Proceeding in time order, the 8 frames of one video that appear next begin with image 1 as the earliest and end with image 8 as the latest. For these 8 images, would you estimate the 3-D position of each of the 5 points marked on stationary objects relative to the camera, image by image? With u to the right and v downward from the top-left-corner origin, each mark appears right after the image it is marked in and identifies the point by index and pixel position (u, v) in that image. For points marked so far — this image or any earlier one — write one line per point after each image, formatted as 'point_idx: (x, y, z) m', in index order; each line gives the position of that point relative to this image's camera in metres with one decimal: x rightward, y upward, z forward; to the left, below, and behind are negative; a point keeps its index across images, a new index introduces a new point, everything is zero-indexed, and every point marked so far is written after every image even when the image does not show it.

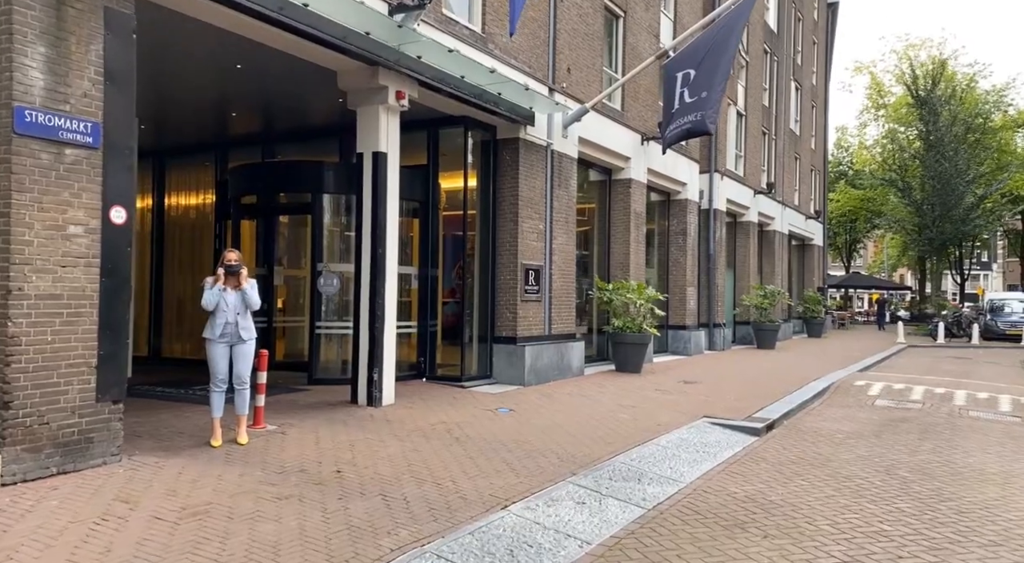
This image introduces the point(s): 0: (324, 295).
0: (-2.9, -0.2, +12.8) m
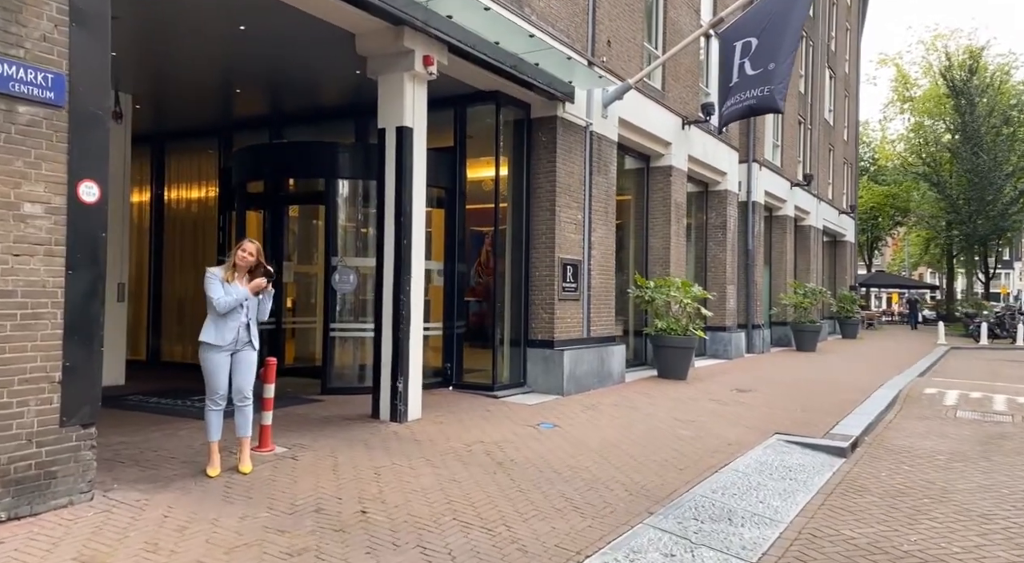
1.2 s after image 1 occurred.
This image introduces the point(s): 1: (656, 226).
0: (-2.4, -0.2, +11.4) m
1: (+2.7, +1.0, +15.6) m
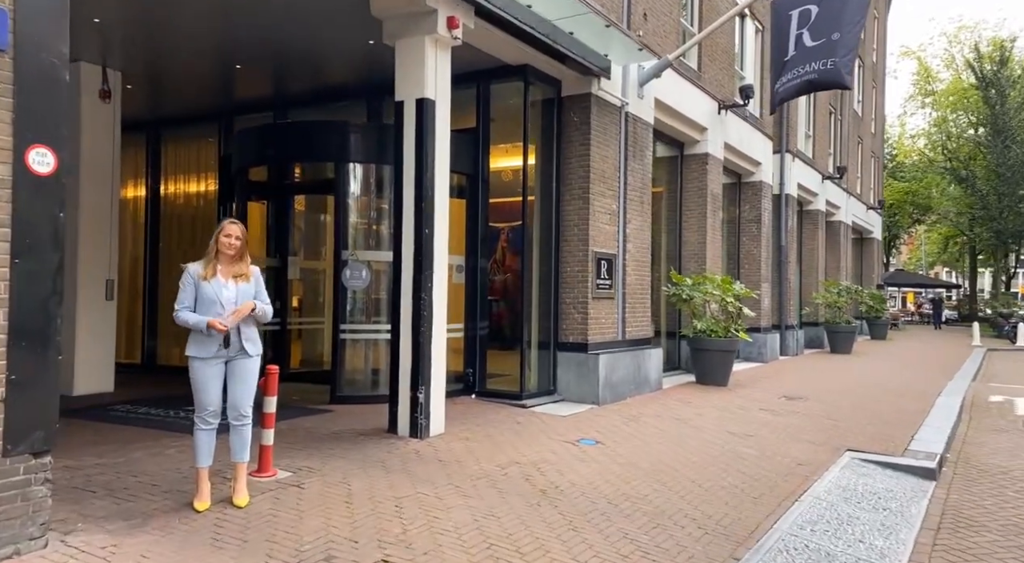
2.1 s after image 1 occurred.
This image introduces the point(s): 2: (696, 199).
0: (-2.0, -0.1, +10.3) m
1: (+3.1, +1.1, +14.5) m
2: (+3.2, +1.4, +14.4) m
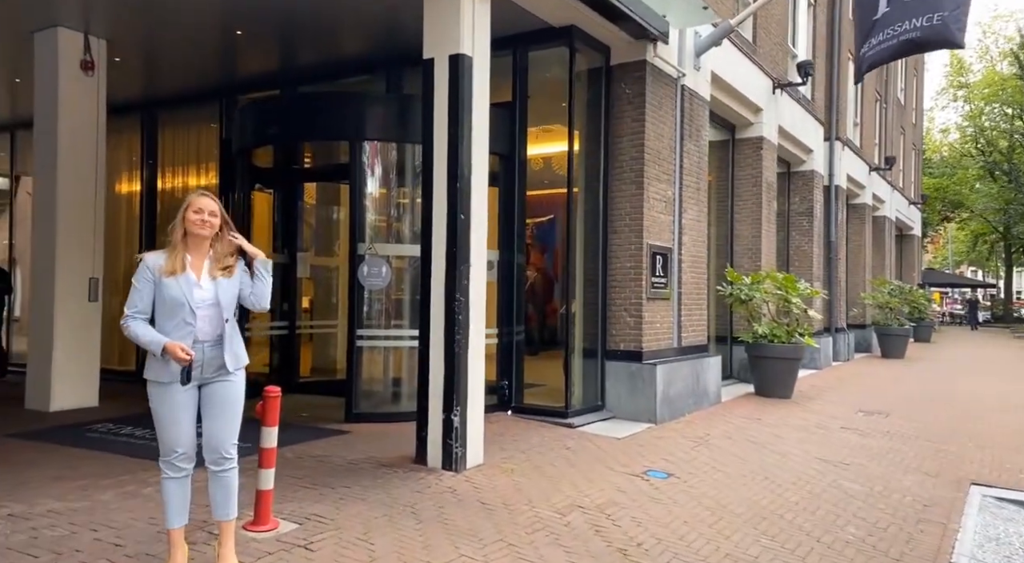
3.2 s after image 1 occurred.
0: (-1.6, -0.1, +8.9) m
1: (+3.6, +1.1, +13.0) m
2: (+3.7, +1.5, +13.0) m
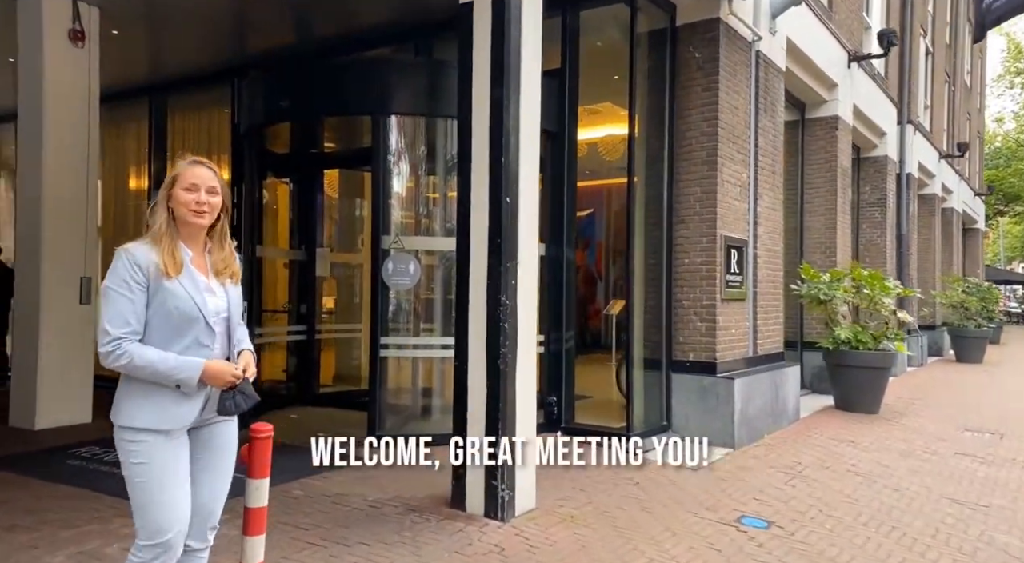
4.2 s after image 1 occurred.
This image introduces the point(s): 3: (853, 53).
0: (-1.1, -0.1, +7.7) m
1: (+4.2, +1.2, +11.5) m
2: (+4.3, +1.5, +11.5) m
3: (+4.7, +3.2, +11.7) m
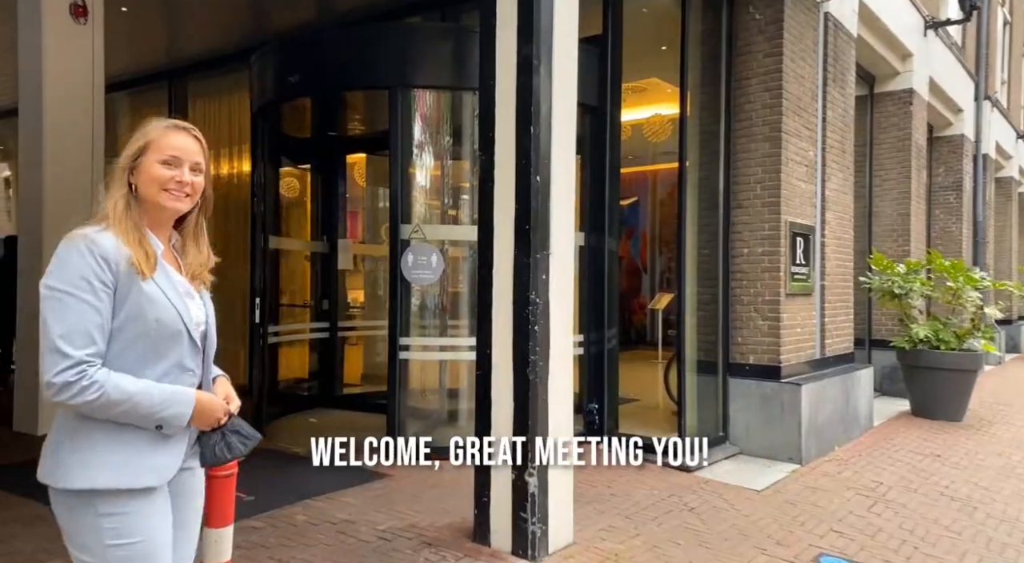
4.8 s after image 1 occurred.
0: (-0.8, 0.0, +6.9) m
1: (+4.7, +1.3, +10.5) m
2: (+4.8, +1.6, +10.4) m
3: (+5.2, +3.3, +10.5) m
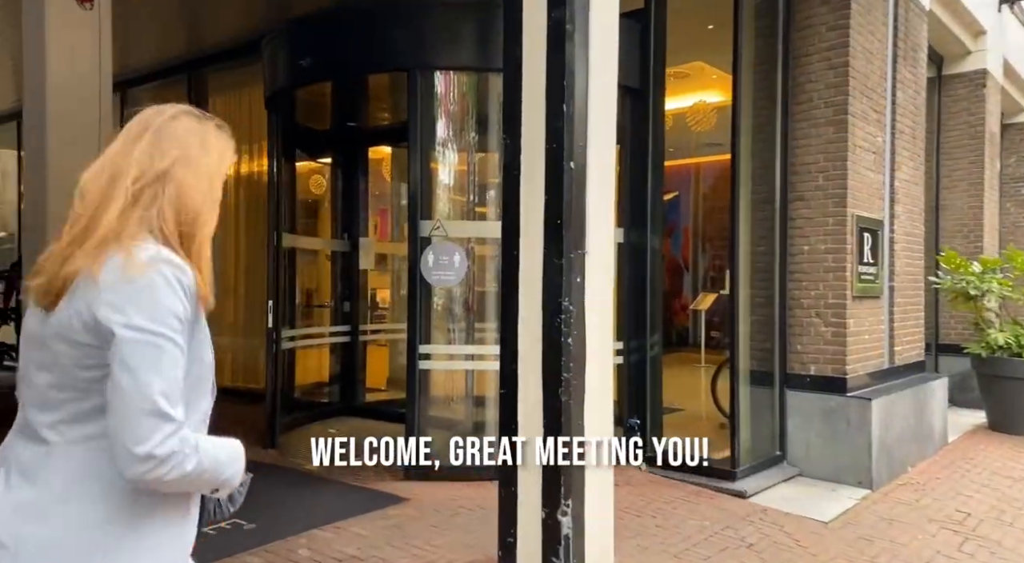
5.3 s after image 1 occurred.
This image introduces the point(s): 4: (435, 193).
0: (-0.6, -0.1, +6.3) m
1: (+5.1, +1.3, +9.6) m
2: (+5.2, +1.6, +9.5) m
3: (+5.6, +3.3, +9.6) m
4: (-0.6, +0.7, +6.3) m
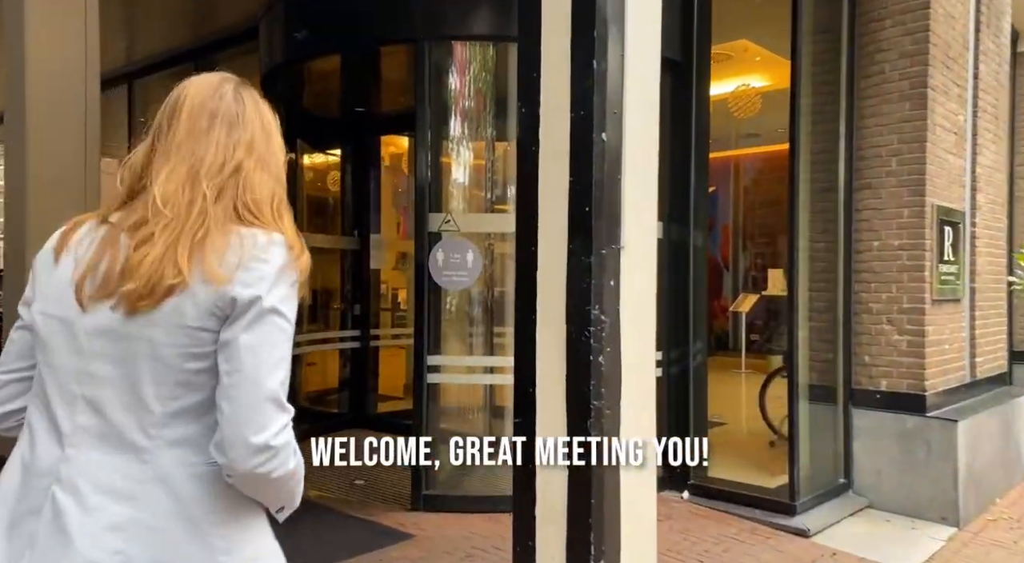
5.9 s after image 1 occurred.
0: (-0.4, -0.1, +5.5) m
1: (+5.3, +1.3, +8.6) m
2: (+5.4, +1.6, +8.6) m
3: (+5.9, +3.3, +8.6) m
4: (-0.4, +0.7, +5.5) m
